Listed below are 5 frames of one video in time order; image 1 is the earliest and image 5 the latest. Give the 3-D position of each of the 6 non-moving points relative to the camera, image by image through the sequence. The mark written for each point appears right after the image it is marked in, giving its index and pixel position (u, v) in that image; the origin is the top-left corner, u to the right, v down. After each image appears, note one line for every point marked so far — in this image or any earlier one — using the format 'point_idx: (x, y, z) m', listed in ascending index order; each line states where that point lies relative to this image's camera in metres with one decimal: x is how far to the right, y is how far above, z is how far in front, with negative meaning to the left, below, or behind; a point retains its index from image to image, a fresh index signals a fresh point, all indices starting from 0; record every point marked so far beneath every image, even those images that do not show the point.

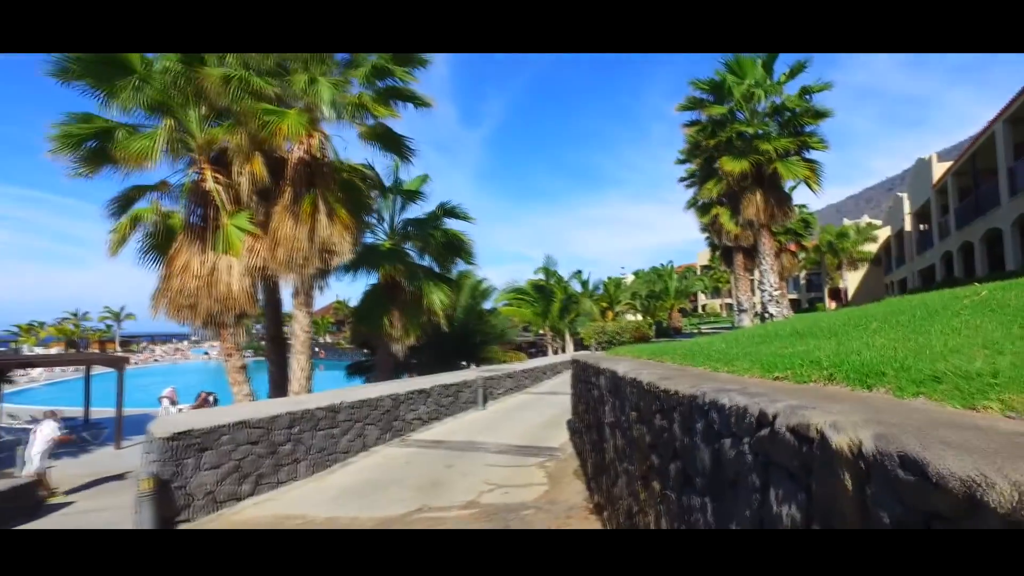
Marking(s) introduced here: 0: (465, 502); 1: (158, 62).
0: (-0.5, -2.4, +6.9) m
1: (-6.3, +4.0, +10.6) m
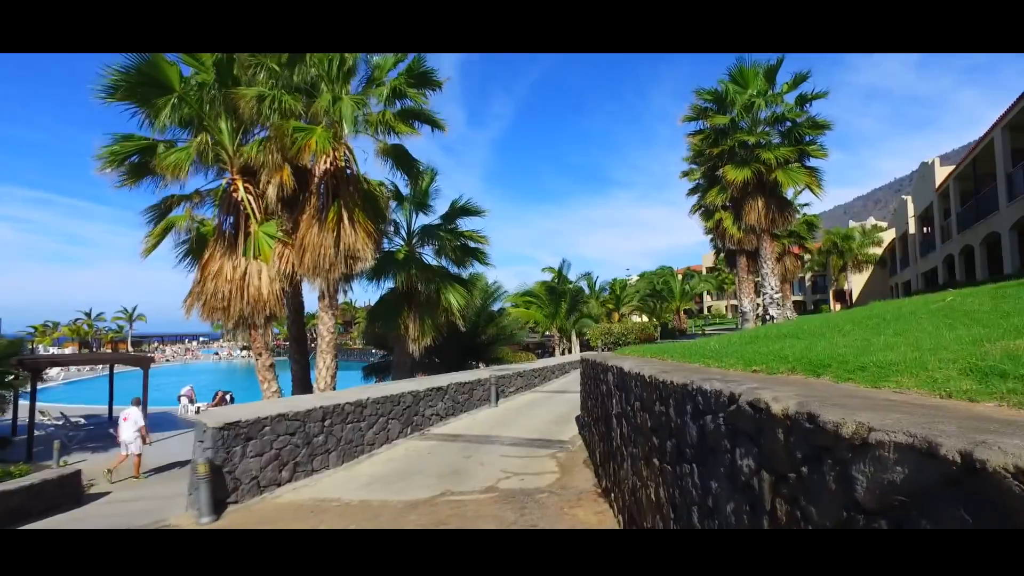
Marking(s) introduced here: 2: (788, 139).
0: (-0.3, -2.5, +7.6) m
1: (-6.1, +3.9, +11.4) m
2: (+8.5, +4.6, +18.8) m
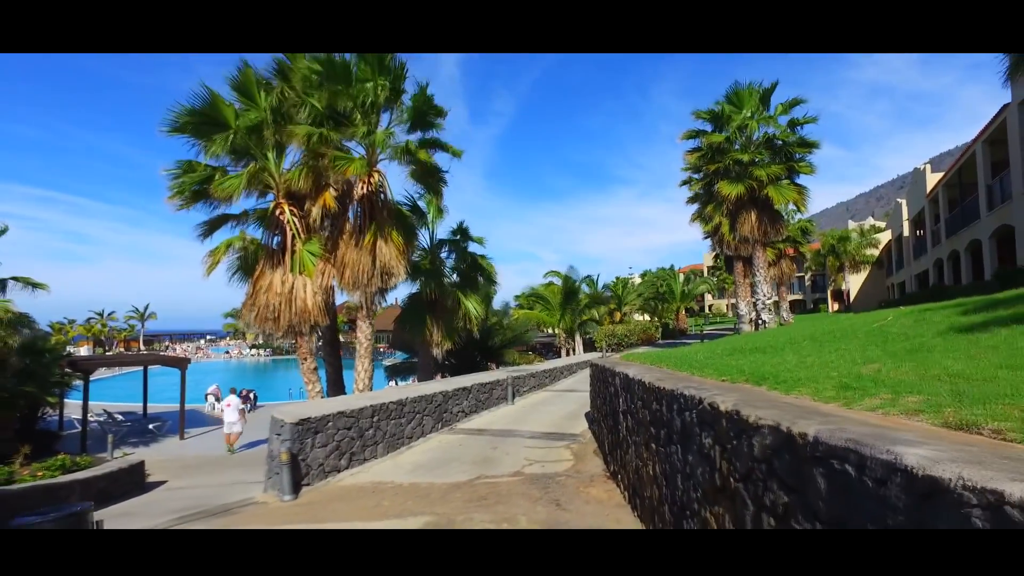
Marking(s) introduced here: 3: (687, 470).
0: (0.0, -2.8, +9.2) m
1: (-5.7, +3.6, +12.9) m
2: (+8.9, +4.4, +20.2) m
3: (+1.3, -1.3, +4.4) m
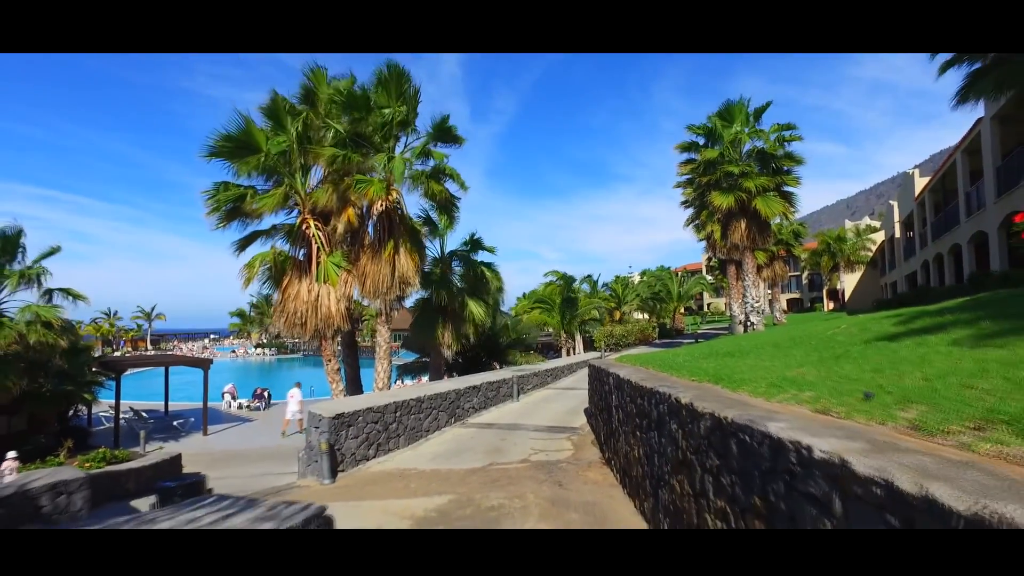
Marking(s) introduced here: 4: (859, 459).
0: (+0.1, -3.0, +10.5) m
1: (-5.6, +3.5, +14.2) m
2: (+9.0, +4.2, +21.5) m
3: (+1.4, -1.5, +5.7) m
4: (+1.4, -0.7, +2.4) m
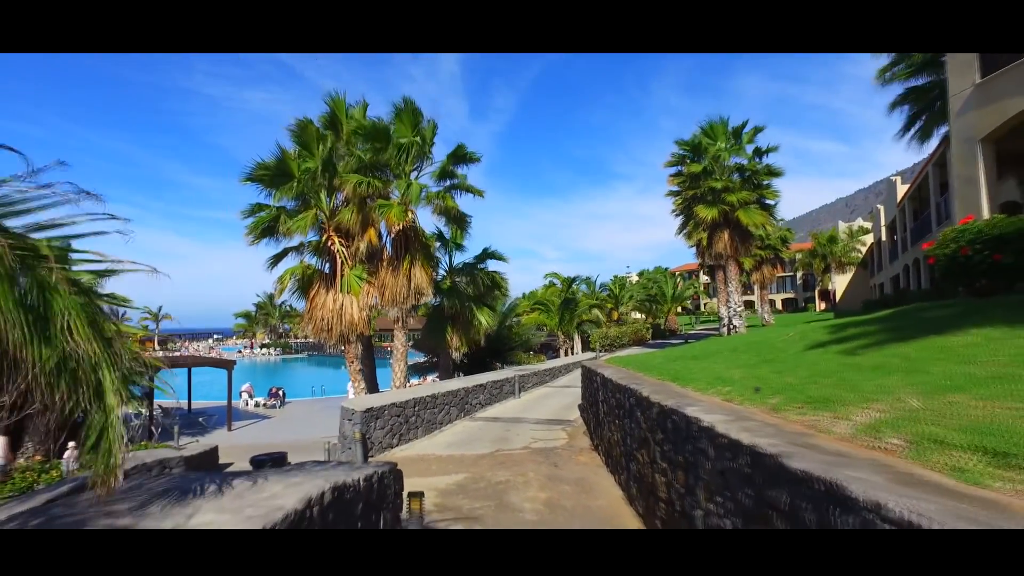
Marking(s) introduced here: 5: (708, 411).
0: (+0.2, -3.2, +12.2) m
1: (-5.5, +3.2, +15.9) m
2: (+9.1, +4.0, +23.3) m
3: (+1.5, -1.8, +7.5) m
4: (+1.5, -0.9, +4.2) m
5: (+1.6, -1.0, +4.8) m
